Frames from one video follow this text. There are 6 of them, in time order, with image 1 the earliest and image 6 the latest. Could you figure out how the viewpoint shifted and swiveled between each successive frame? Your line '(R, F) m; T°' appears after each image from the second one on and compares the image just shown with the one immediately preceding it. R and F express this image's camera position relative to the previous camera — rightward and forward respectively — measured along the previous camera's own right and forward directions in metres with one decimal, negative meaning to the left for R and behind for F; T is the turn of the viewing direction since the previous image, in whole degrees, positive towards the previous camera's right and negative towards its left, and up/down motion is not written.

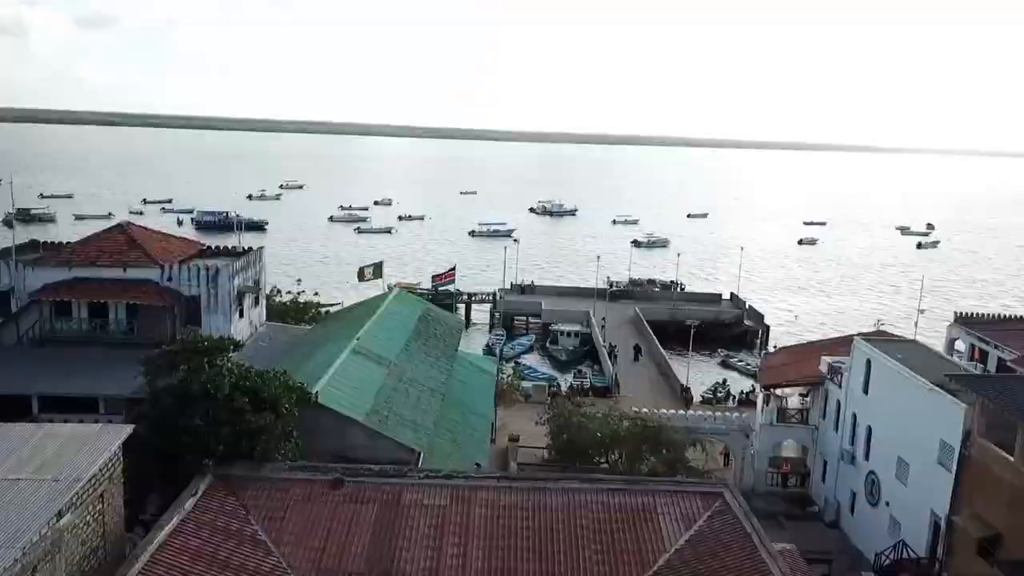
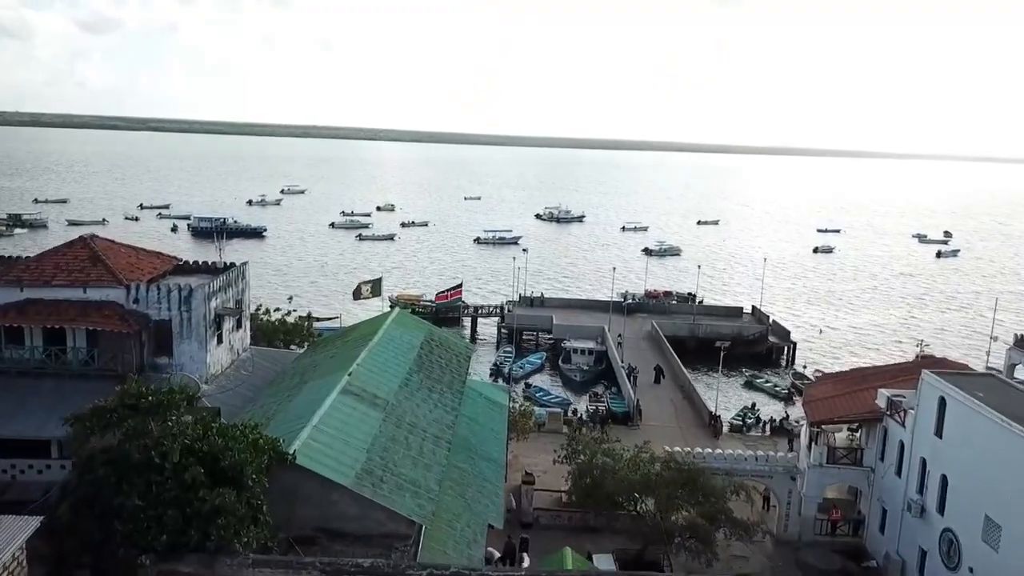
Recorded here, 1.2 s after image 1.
(-0.4, +4.0) m; 0°
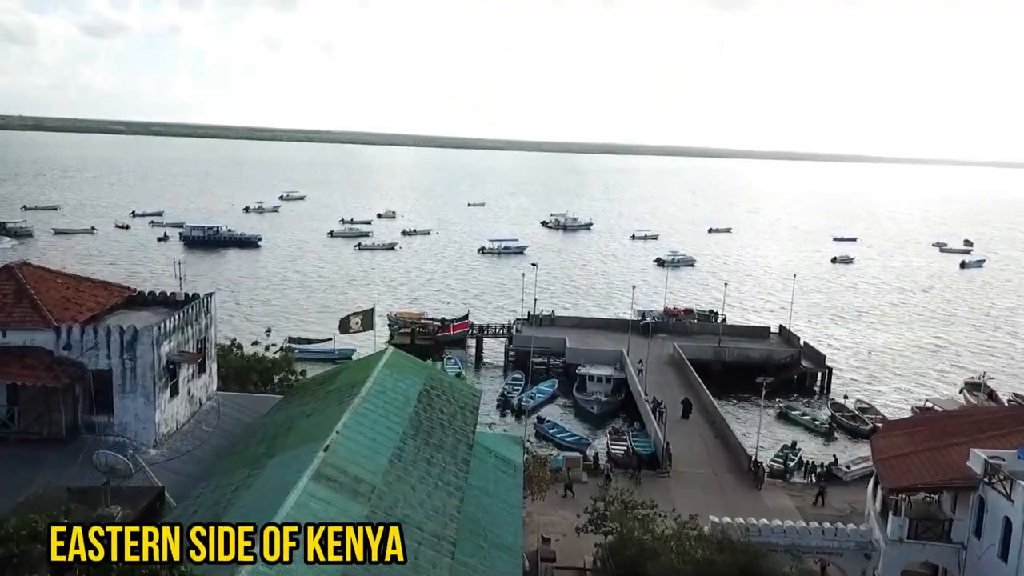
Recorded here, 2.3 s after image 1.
(-0.4, +5.2) m; 0°
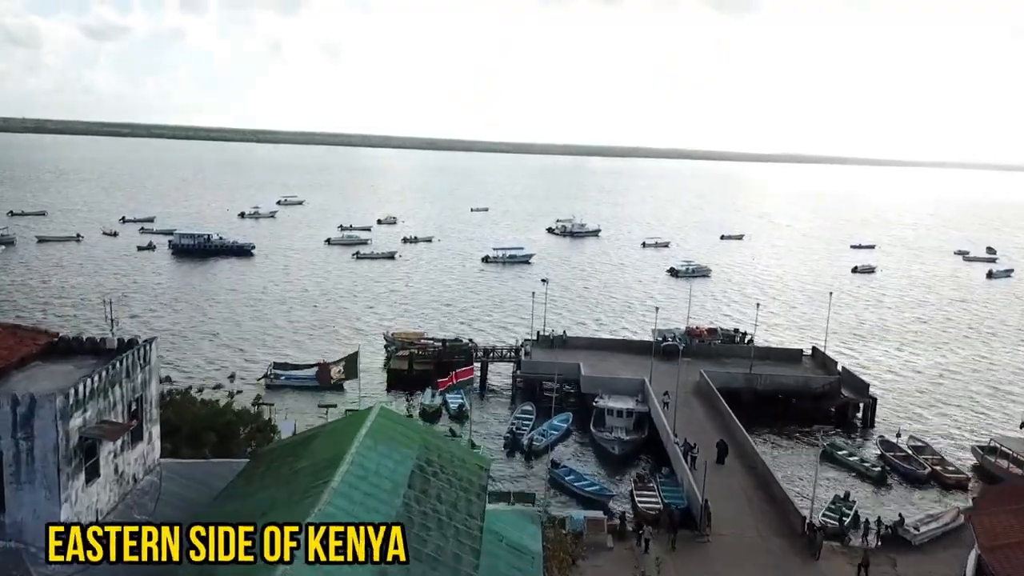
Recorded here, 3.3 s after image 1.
(-0.3, +5.6) m; 0°
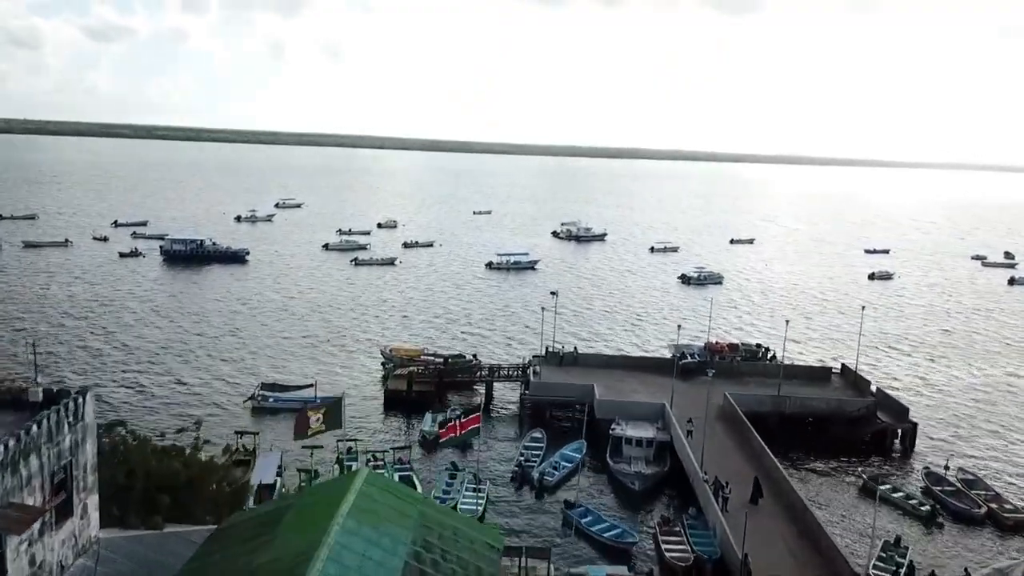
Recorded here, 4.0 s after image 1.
(-0.3, +4.1) m; 0°
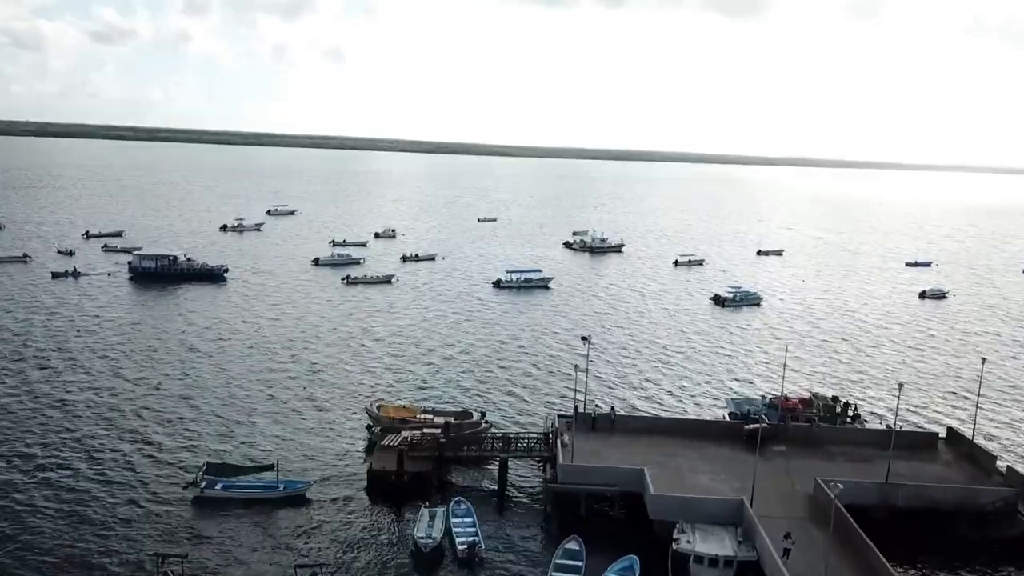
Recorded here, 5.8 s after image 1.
(-0.7, +11.6) m; 0°
